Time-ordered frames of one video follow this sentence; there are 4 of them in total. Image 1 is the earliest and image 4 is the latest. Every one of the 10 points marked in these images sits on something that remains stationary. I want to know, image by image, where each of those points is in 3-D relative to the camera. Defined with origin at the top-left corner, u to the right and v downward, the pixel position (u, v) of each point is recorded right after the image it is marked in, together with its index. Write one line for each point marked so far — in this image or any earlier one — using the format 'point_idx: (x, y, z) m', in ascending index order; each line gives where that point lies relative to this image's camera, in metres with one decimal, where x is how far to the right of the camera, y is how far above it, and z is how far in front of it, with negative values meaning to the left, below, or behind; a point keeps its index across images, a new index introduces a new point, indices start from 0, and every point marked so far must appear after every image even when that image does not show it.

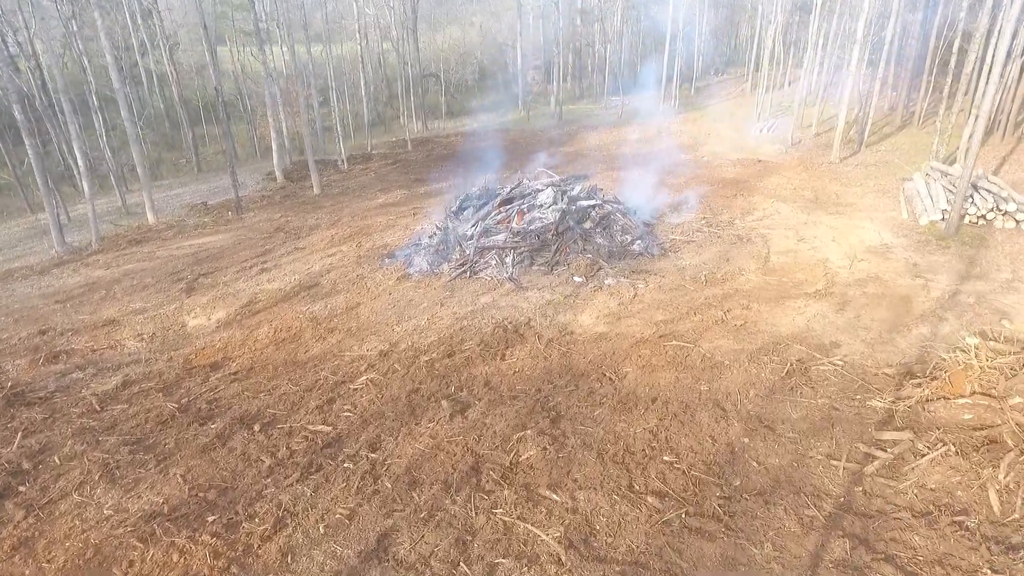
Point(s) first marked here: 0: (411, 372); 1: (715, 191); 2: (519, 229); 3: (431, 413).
0: (-1.4, -1.1, +8.2) m
1: (+5.1, +2.4, +15.6) m
2: (+0.1, +1.1, +11.7) m
3: (-0.9, -1.5, +7.2) m
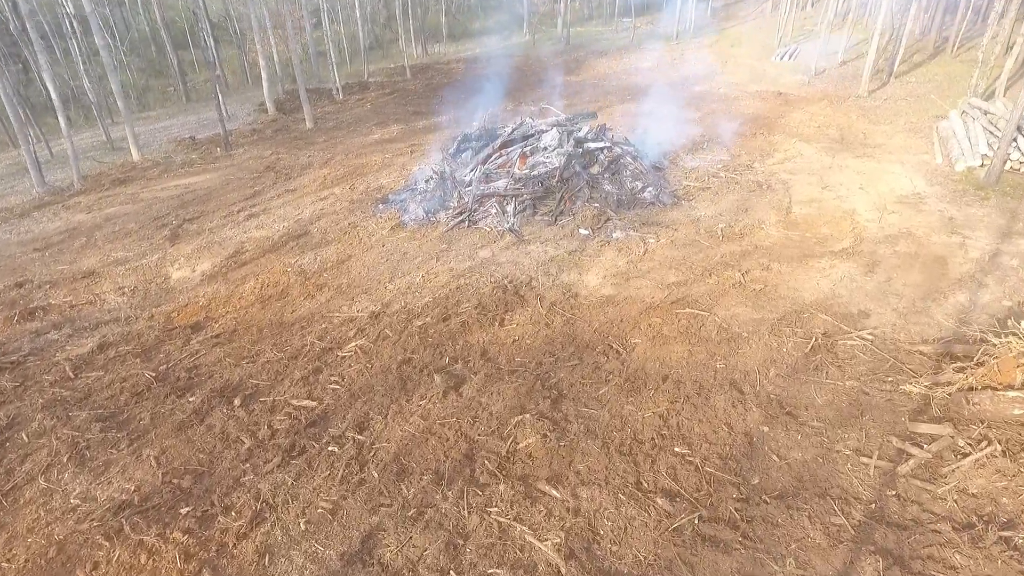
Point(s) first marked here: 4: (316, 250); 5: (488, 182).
0: (-1.4, -0.6, +7.7) m
1: (+5.2, +3.7, +14.6) m
2: (+0.2, +2.0, +10.9) m
3: (-1.0, -1.1, +6.7) m
4: (-3.4, +0.6, +10.8) m
5: (-0.4, +1.9, +11.0) m
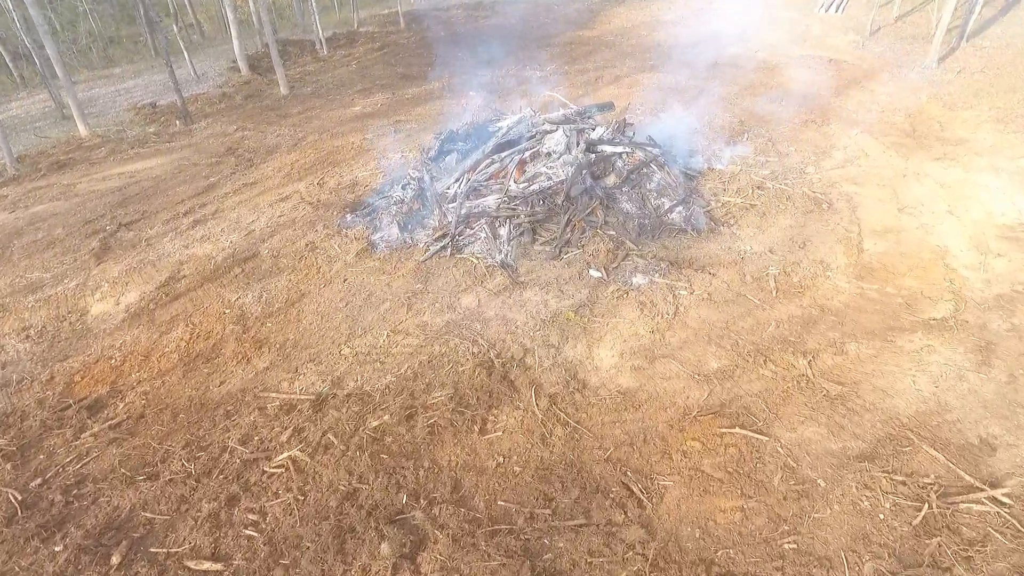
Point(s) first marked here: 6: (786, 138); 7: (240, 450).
0: (-1.5, -1.5, +5.7) m
1: (+5.1, +3.4, +12.1) m
2: (+0.1, +1.4, +8.7) m
3: (-1.1, -2.1, +4.8) m
4: (-3.5, +0.1, +8.8) m
5: (-0.5, +1.3, +8.9) m
6: (+4.8, +2.6, +10.9) m
7: (-2.6, -1.6, +6.0) m
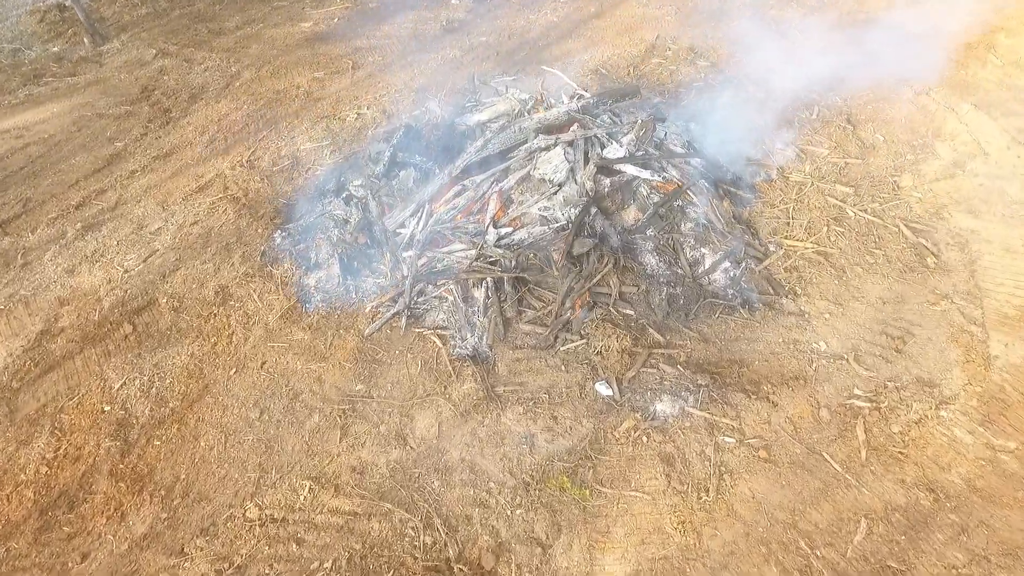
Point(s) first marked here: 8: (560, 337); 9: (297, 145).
0: (-1.8, -2.9, +3.9) m
1: (+5.0, +3.3, +9.0) m
2: (-0.1, +0.5, +6.1) m
3: (-1.4, -3.7, +3.2) m
4: (-3.7, -0.7, +6.6) m
5: (-0.7, +0.5, +6.3) m
6: (+4.6, +2.2, +8.0) m
7: (-2.9, -2.9, +4.2) m
8: (+0.4, -0.5, +5.8) m
9: (-3.2, +2.2, +9.4) m
